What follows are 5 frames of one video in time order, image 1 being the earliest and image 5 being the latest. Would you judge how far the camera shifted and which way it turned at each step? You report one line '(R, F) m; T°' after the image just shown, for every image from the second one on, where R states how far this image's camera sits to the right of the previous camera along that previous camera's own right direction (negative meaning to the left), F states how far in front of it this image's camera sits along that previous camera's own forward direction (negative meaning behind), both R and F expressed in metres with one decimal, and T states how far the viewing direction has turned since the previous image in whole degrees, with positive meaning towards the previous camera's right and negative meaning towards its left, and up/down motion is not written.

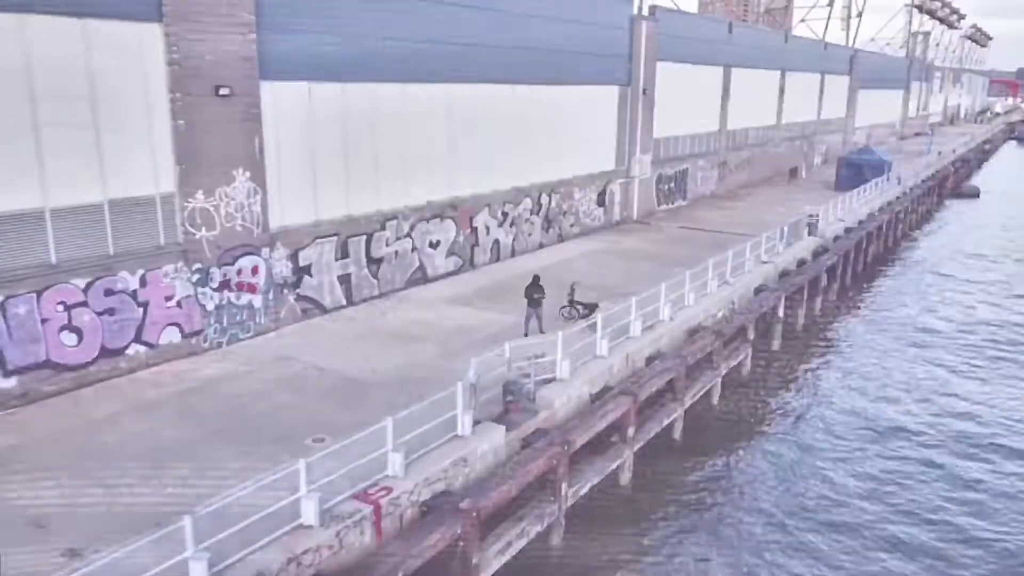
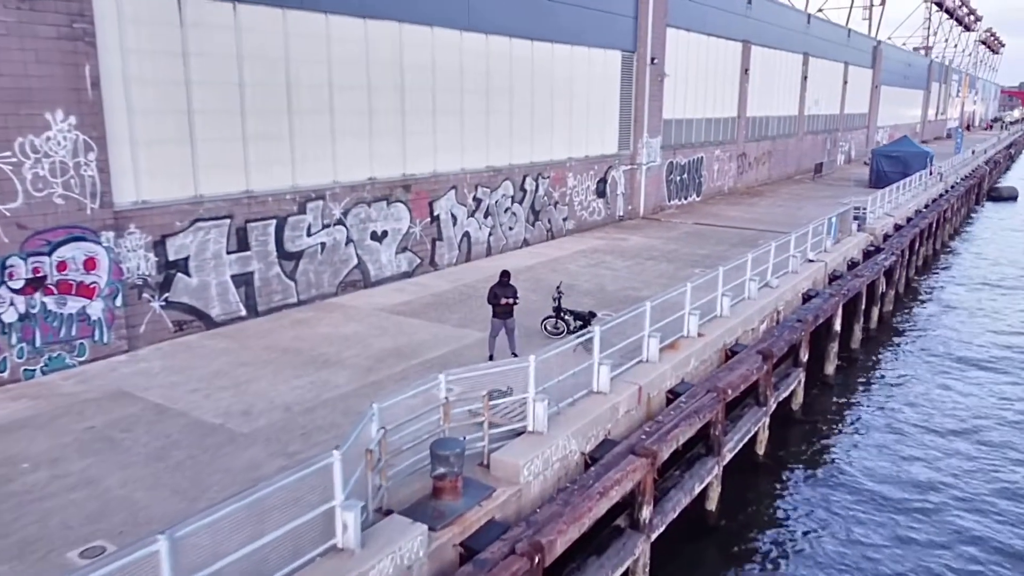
(+0.6, +5.1) m; 0°
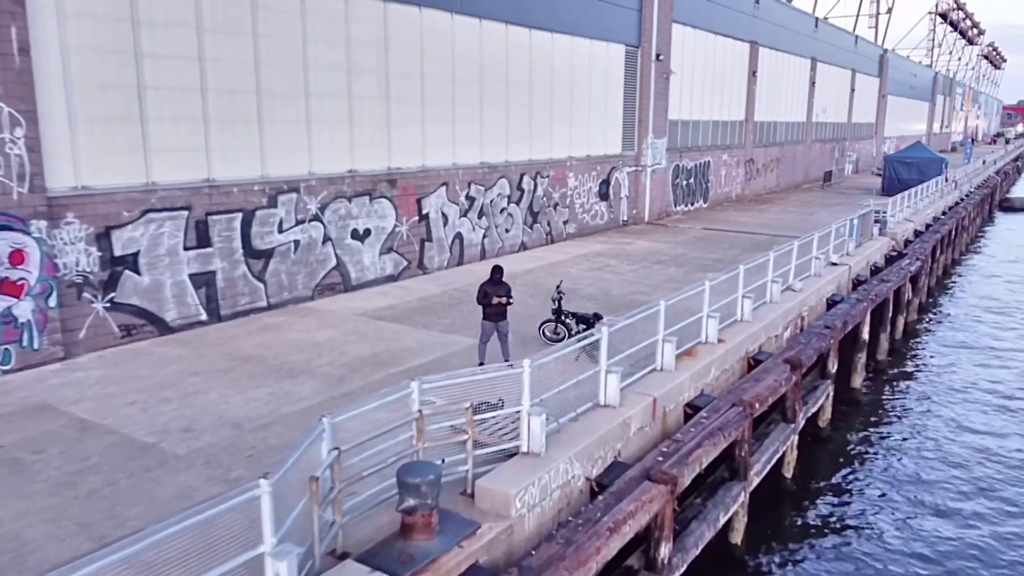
(+0.1, +1.5) m; 0°
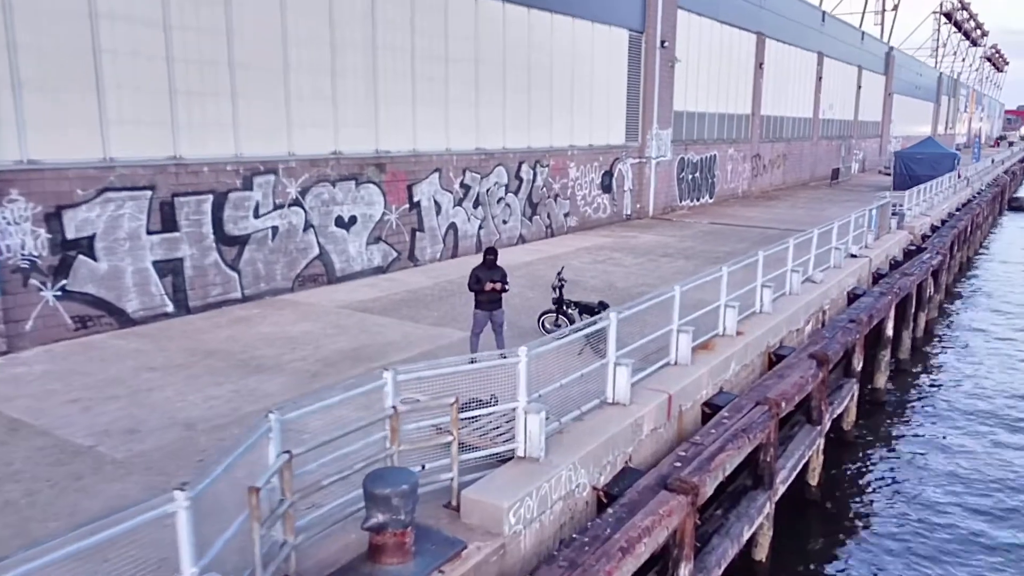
(0.0, +1.0) m; 0°
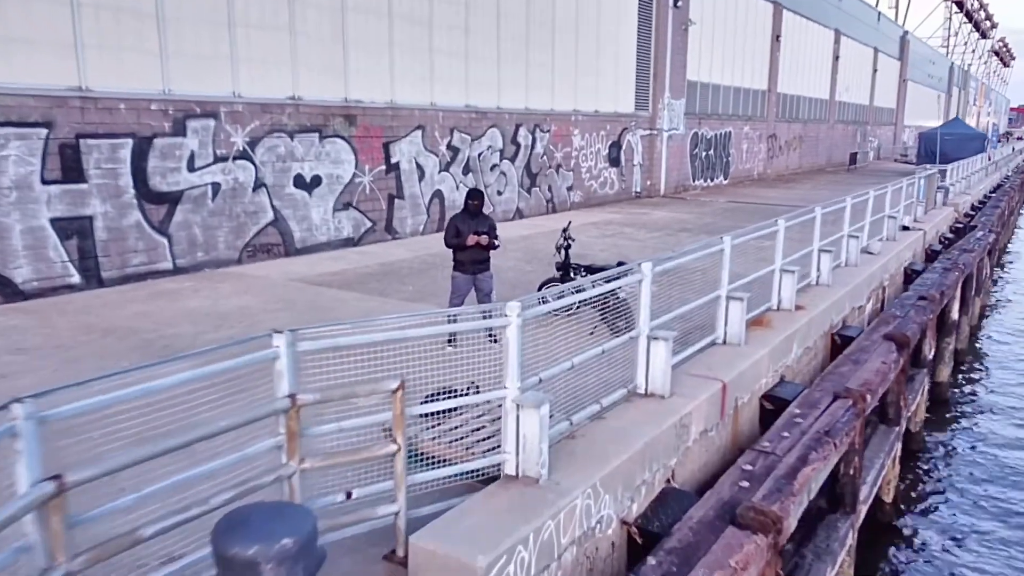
(+0.1, +2.2) m; 0°
